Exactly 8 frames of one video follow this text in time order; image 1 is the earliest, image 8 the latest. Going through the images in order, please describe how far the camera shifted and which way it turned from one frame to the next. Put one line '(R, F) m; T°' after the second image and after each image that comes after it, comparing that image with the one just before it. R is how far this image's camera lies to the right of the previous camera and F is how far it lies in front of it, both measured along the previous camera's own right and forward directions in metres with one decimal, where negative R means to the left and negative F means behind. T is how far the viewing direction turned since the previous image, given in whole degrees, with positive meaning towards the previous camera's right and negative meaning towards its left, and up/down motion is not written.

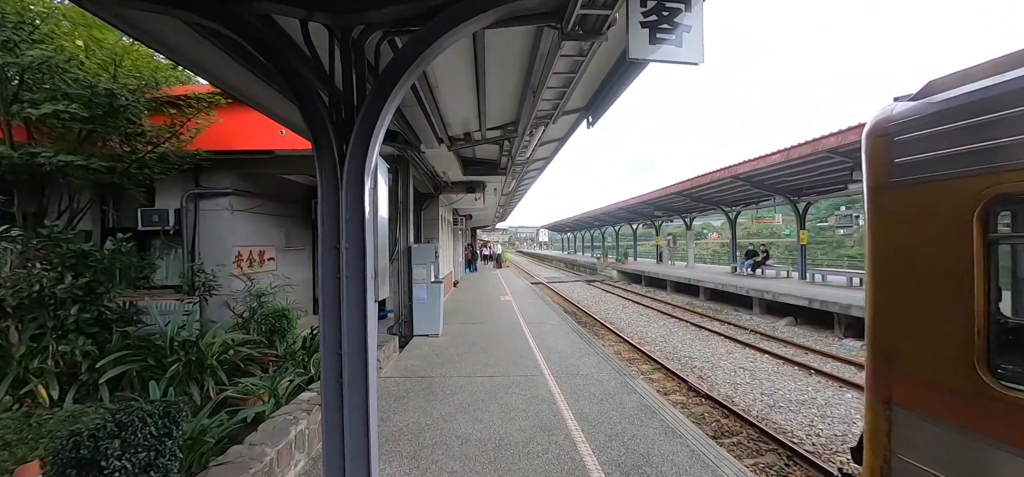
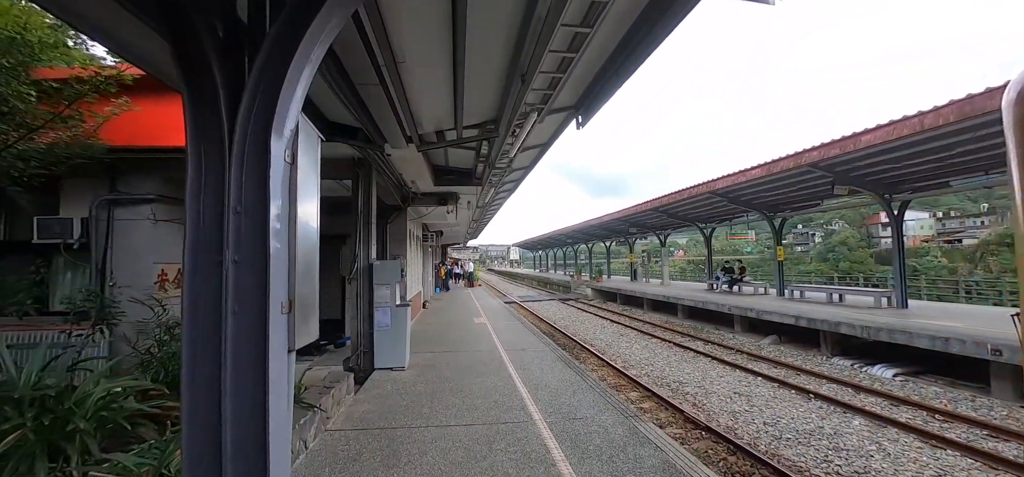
(-0.1, +0.8) m; +4°
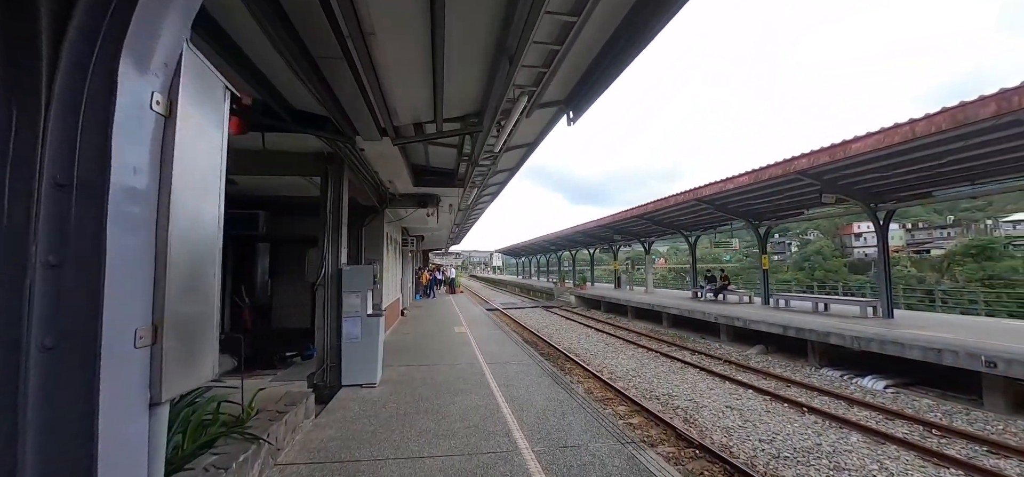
(0.0, +0.4) m; +2°
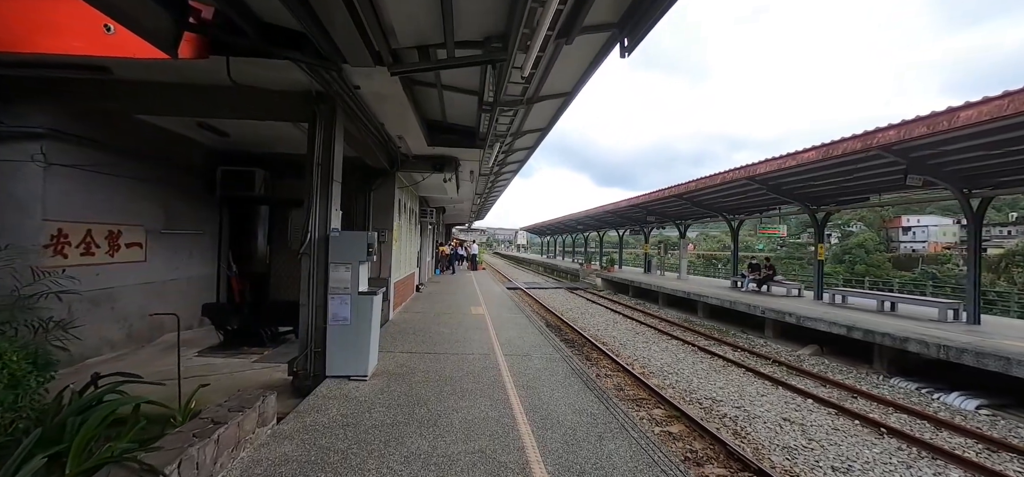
(-0.1, +1.0) m; -3°
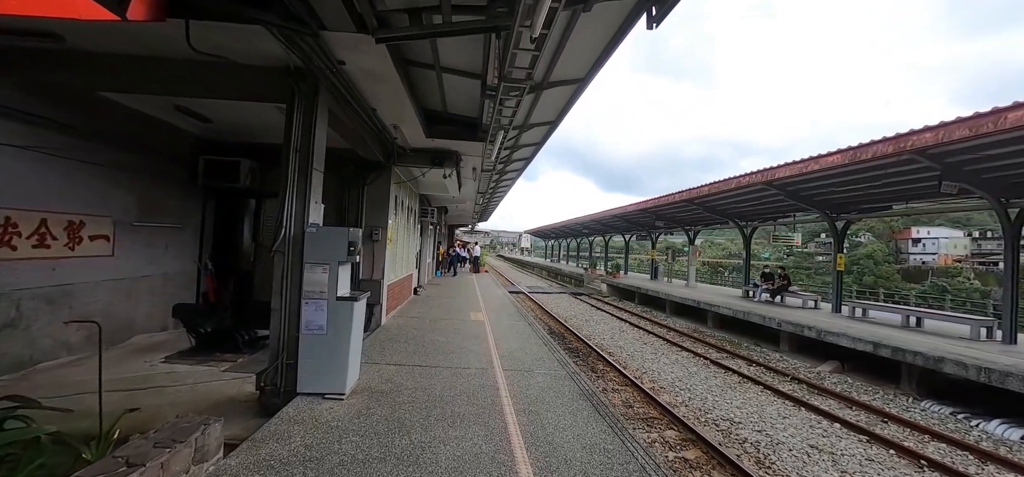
(0.0, +0.5) m; -1°
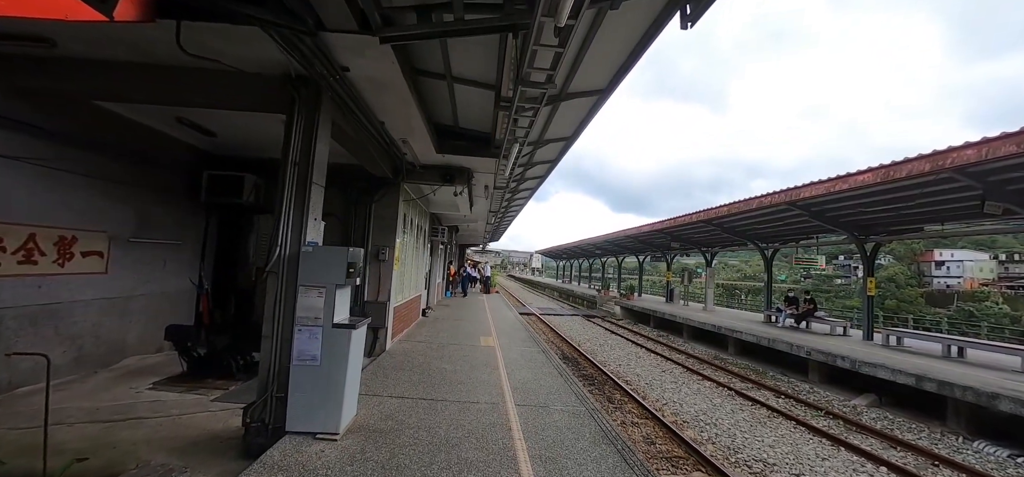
(-0.1, +0.3) m; -1°
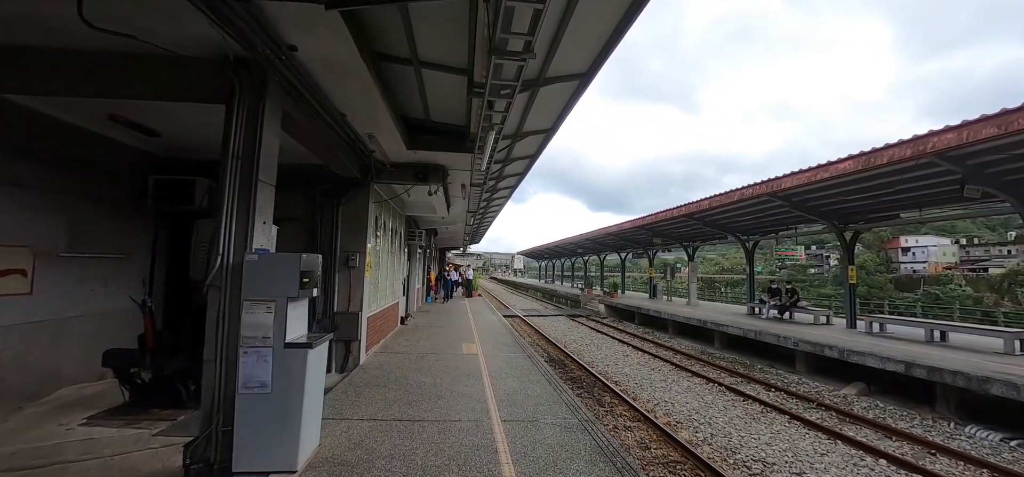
(0.0, +0.3) m; +2°
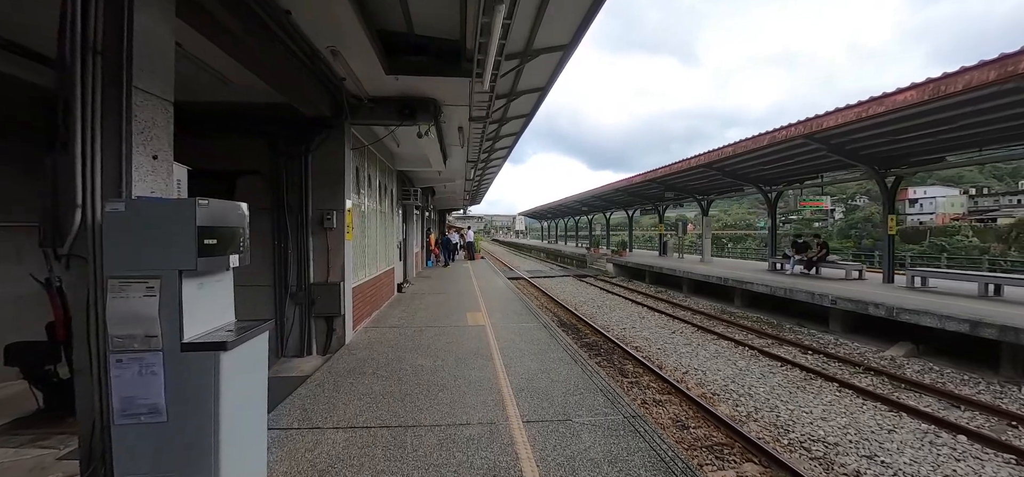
(-0.1, +1.0) m; 0°
